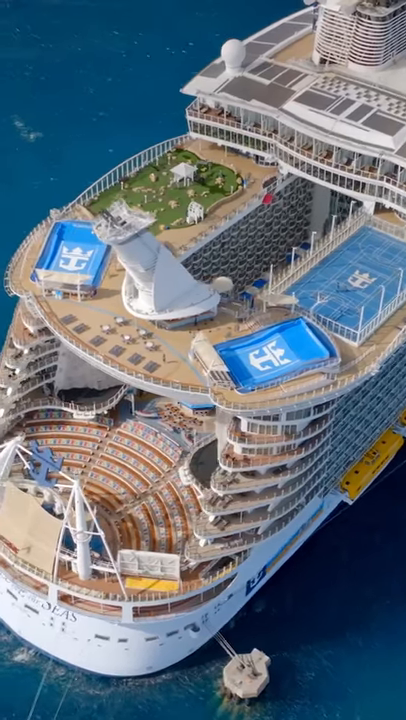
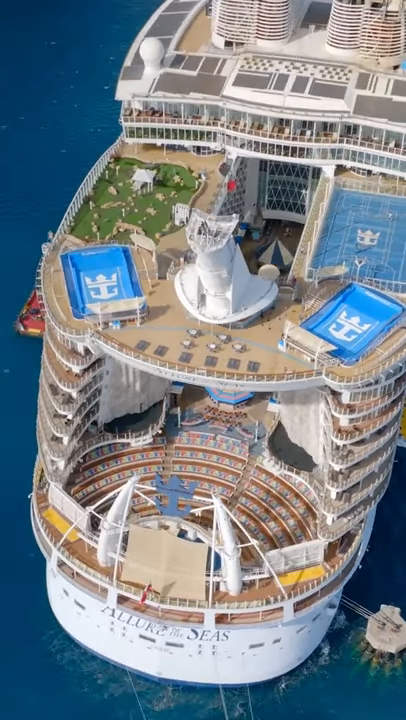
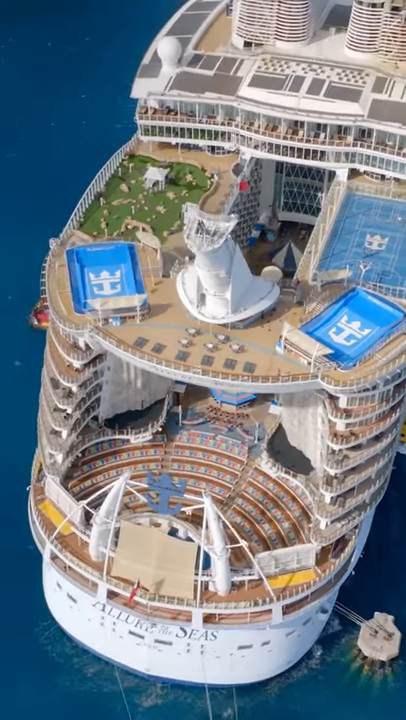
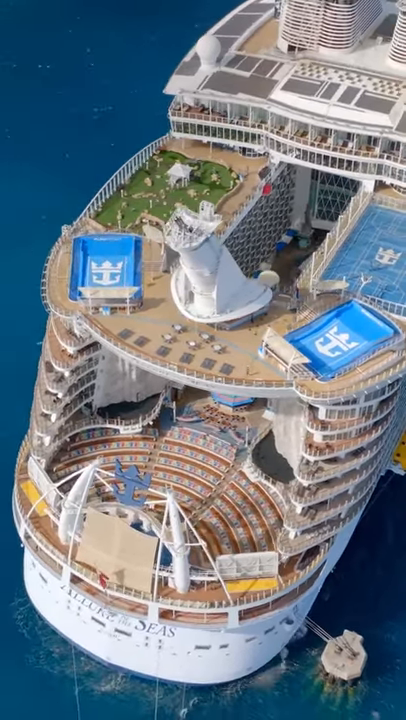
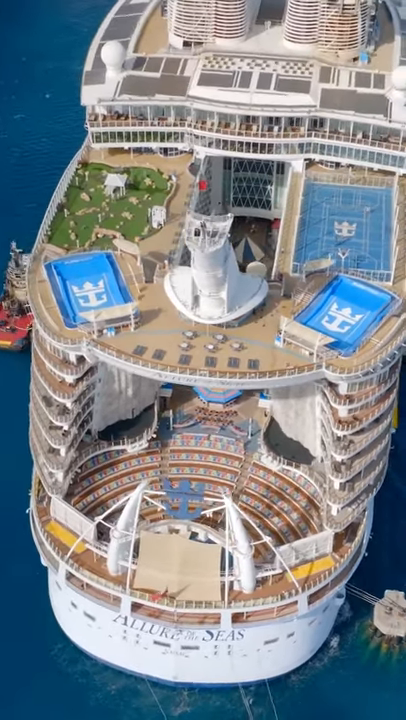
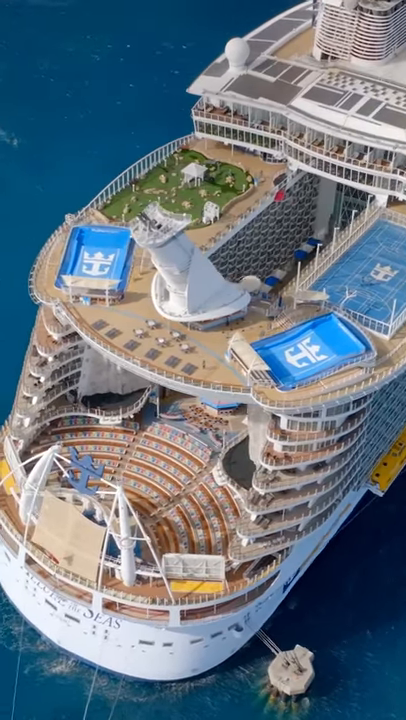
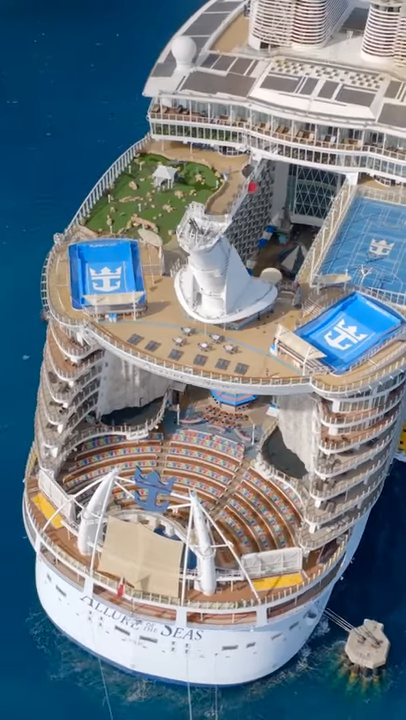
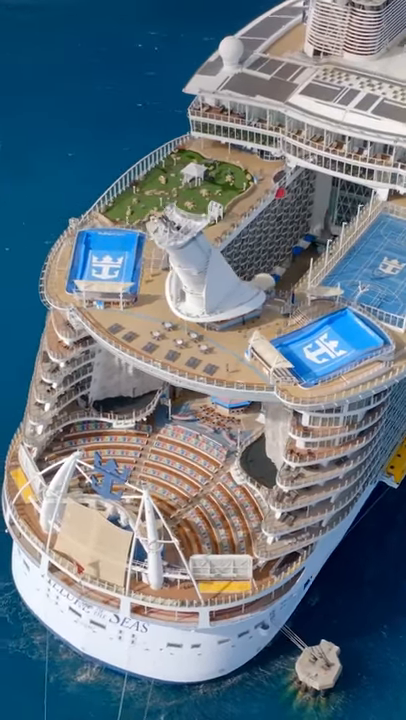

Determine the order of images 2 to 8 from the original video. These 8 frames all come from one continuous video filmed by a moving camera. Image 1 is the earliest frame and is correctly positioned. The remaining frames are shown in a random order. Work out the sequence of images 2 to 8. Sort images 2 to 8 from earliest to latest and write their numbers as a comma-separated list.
6, 8, 4, 7, 3, 2, 5
